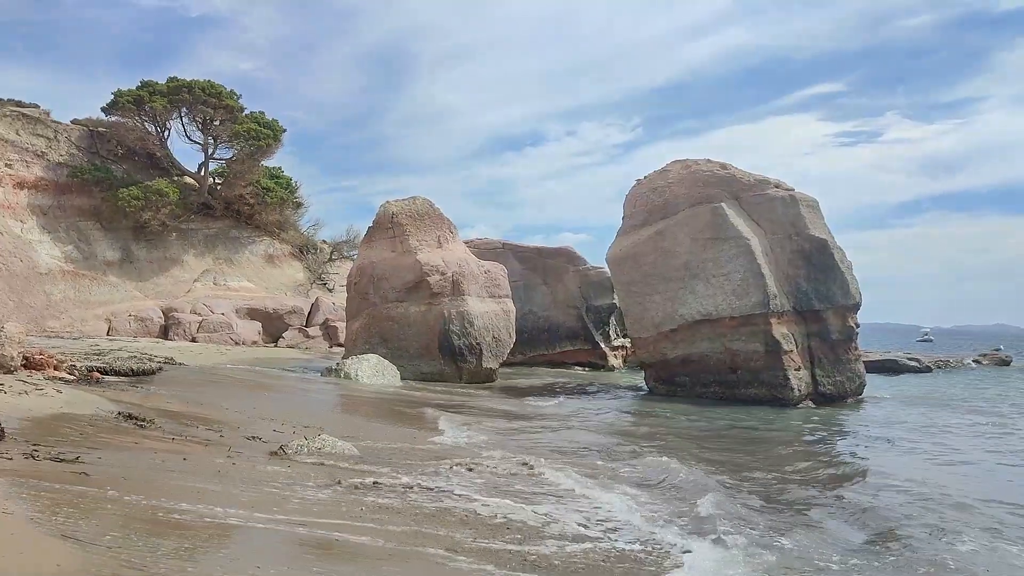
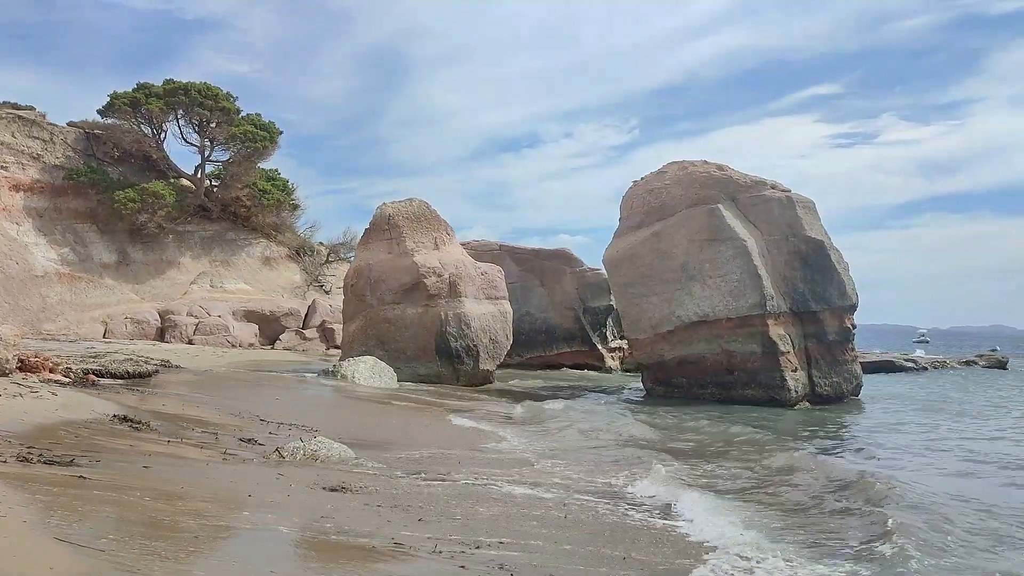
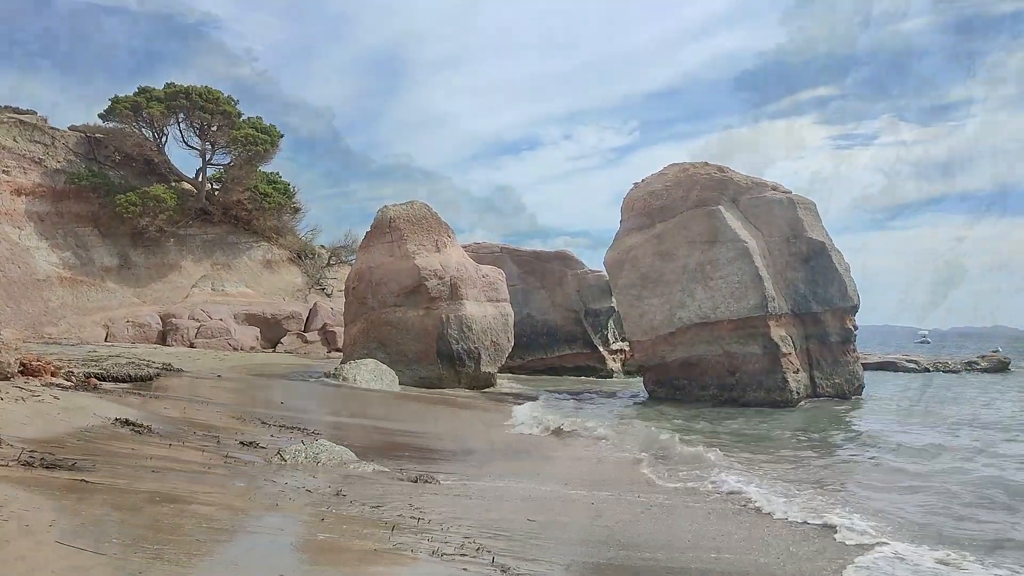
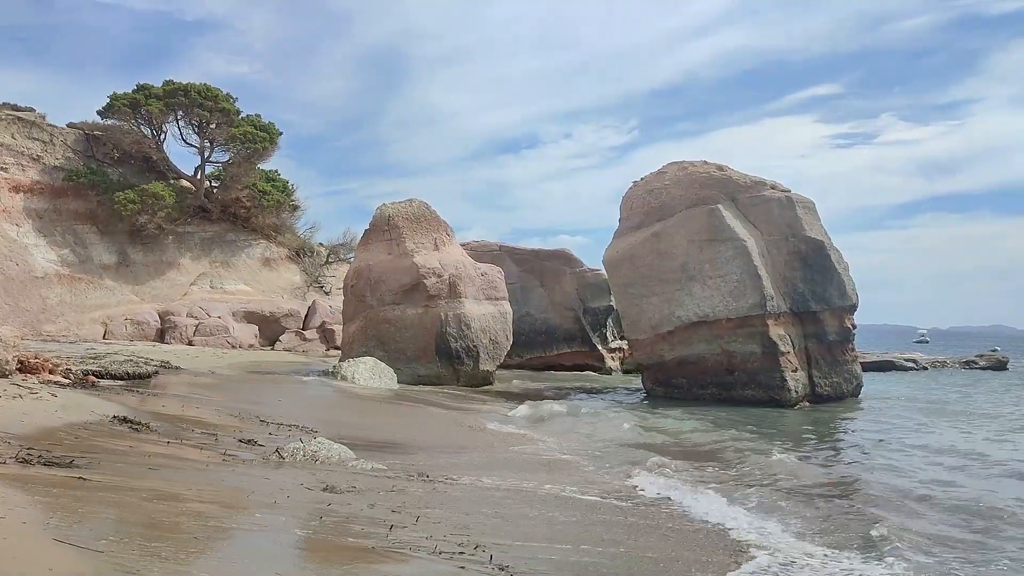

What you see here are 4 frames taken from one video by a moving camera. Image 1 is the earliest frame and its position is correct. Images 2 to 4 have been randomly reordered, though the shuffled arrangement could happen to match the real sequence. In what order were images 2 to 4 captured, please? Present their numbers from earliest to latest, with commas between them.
2, 4, 3
